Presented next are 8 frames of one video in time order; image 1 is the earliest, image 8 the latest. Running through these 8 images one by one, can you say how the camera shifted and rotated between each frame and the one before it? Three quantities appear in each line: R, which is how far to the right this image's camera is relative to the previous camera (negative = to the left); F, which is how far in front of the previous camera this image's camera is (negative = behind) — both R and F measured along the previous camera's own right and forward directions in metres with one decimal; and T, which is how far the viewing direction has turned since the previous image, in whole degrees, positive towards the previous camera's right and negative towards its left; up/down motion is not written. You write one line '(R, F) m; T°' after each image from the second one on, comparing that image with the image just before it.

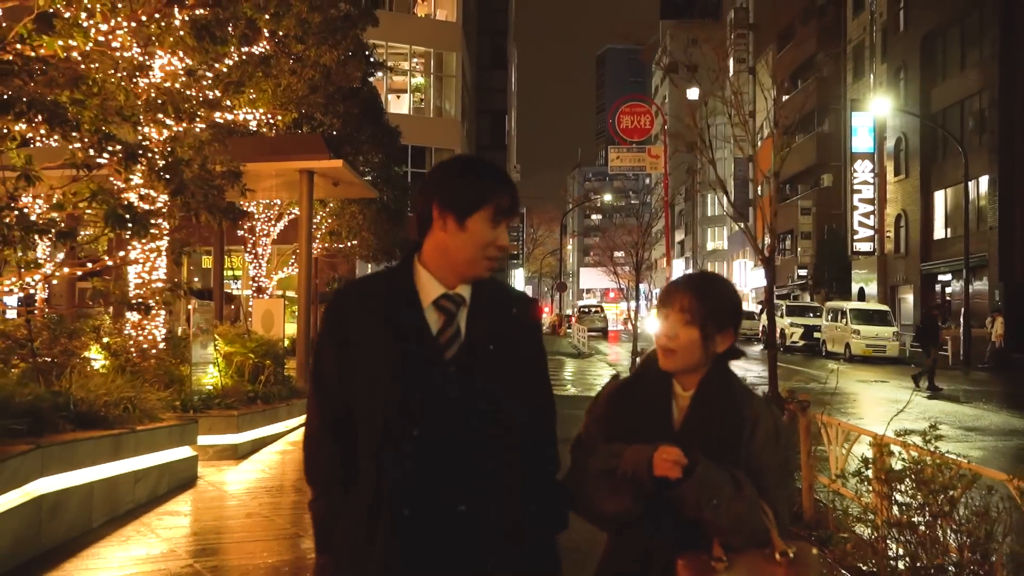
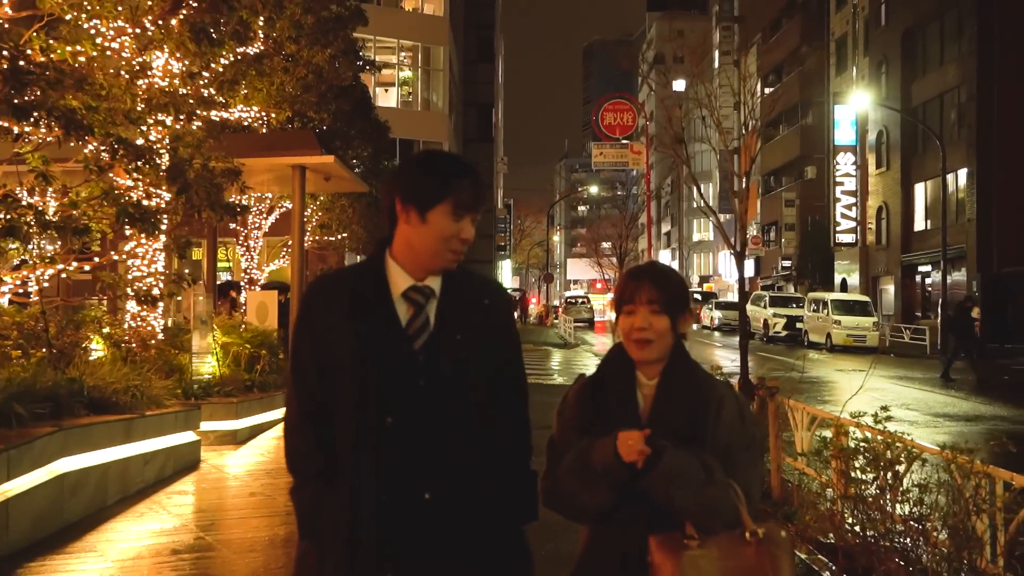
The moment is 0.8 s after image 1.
(0.0, -0.5) m; +1°
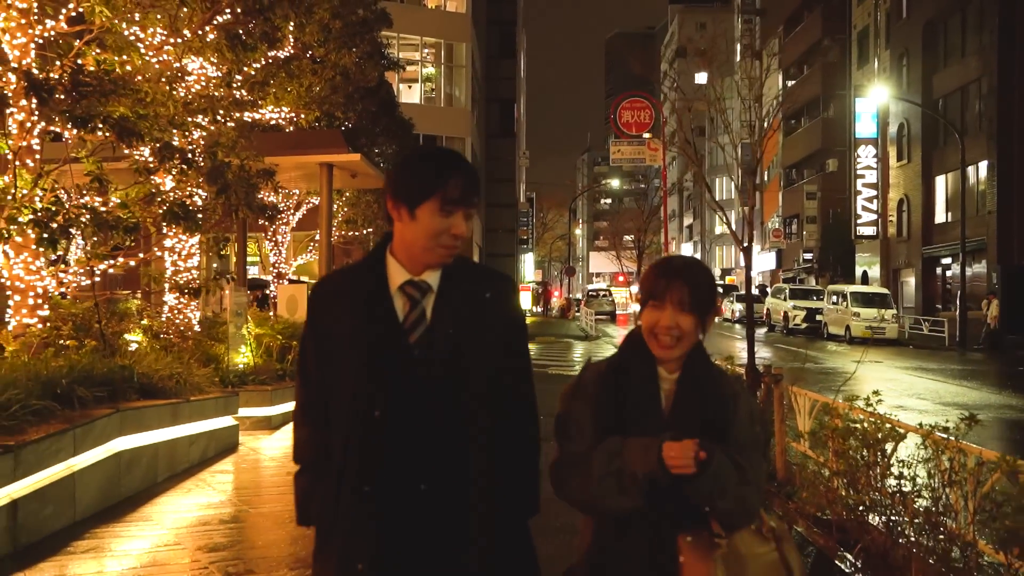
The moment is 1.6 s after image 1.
(0.0, -0.5) m; -1°
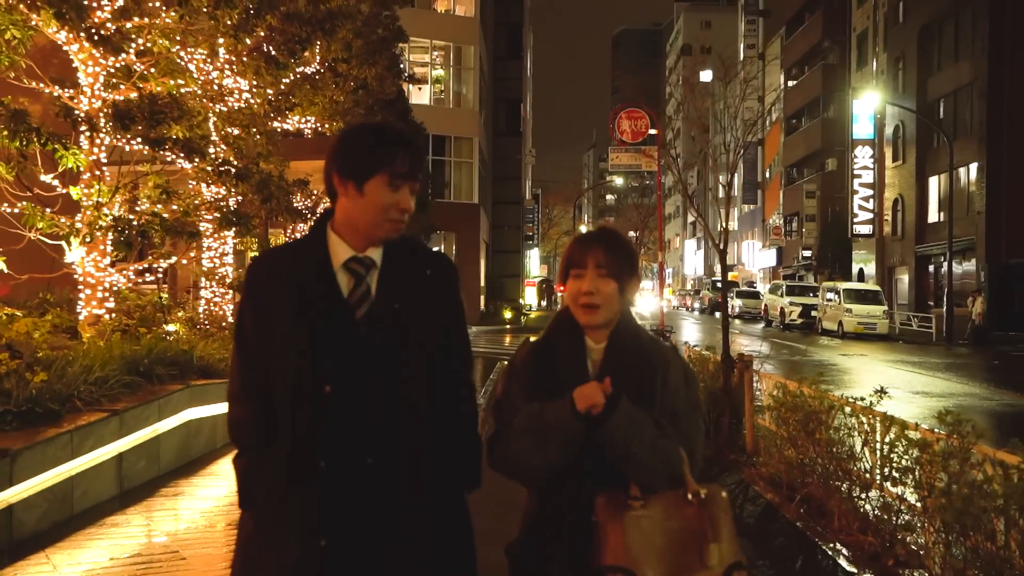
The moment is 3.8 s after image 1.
(0.0, -1.3) m; 0°
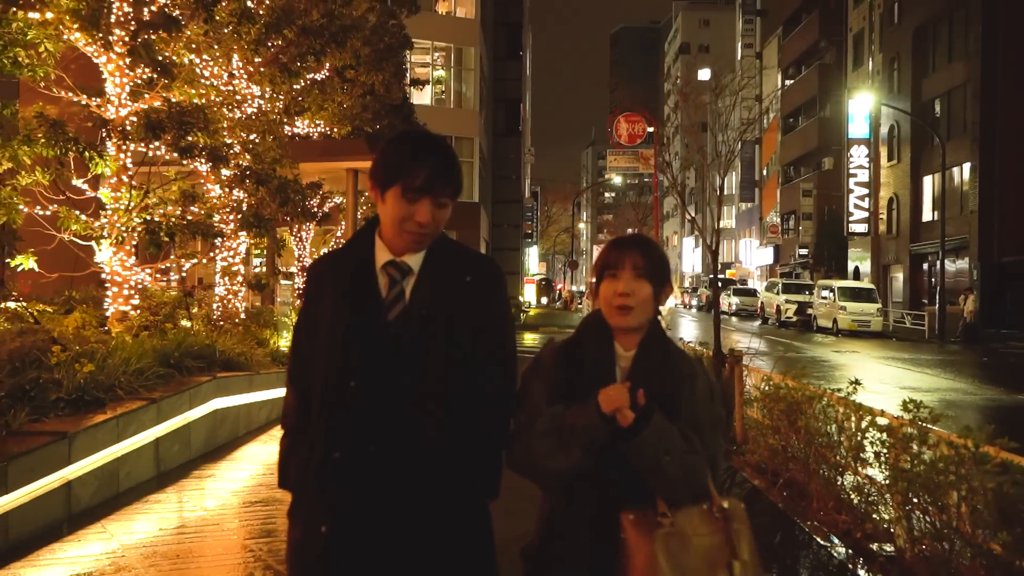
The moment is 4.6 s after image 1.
(-0.1, -0.6) m; 0°
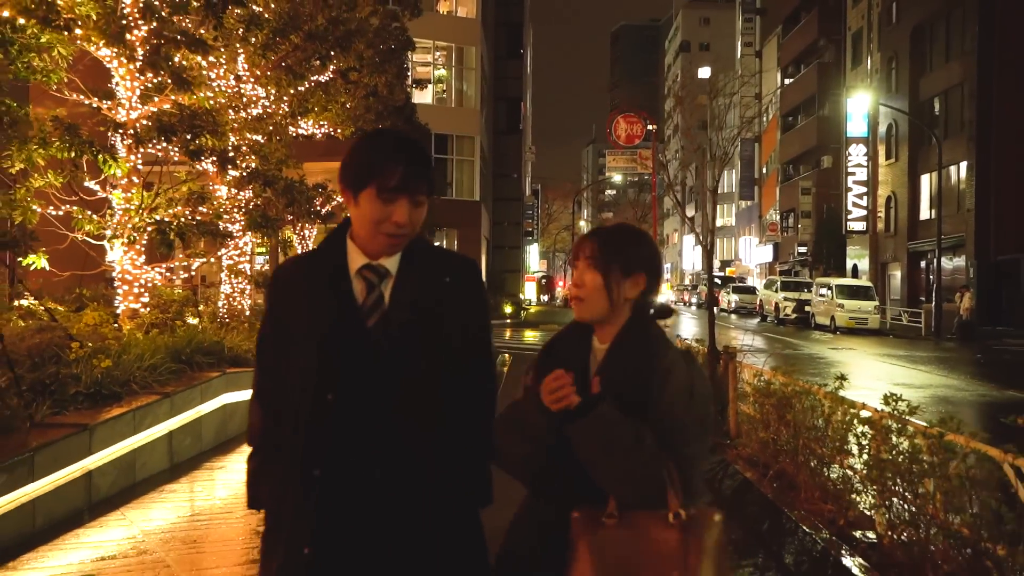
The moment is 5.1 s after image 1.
(0.0, -0.3) m; 0°
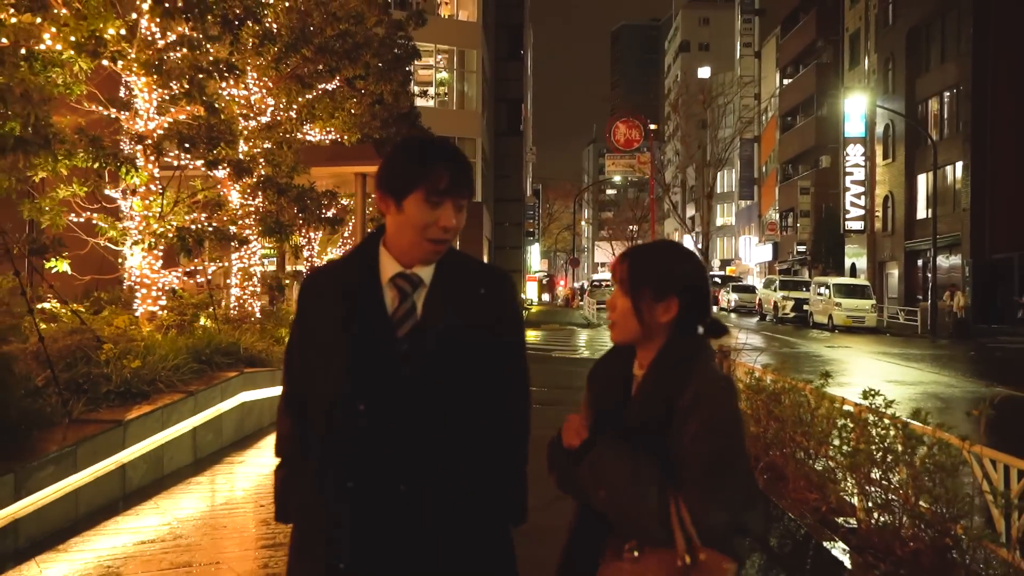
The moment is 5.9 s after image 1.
(0.0, -0.4) m; 0°
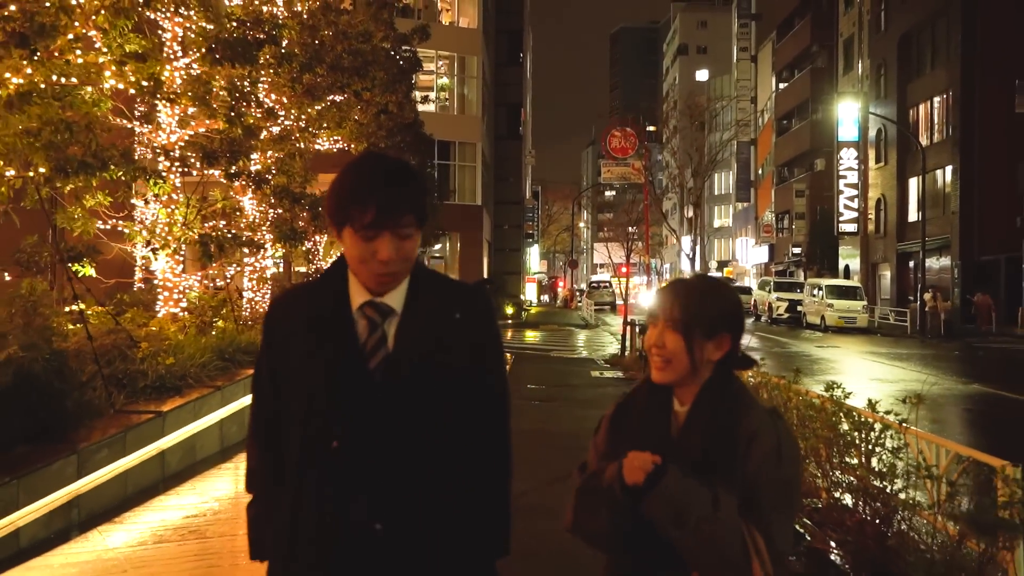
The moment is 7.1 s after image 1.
(0.0, -0.7) m; 0°
